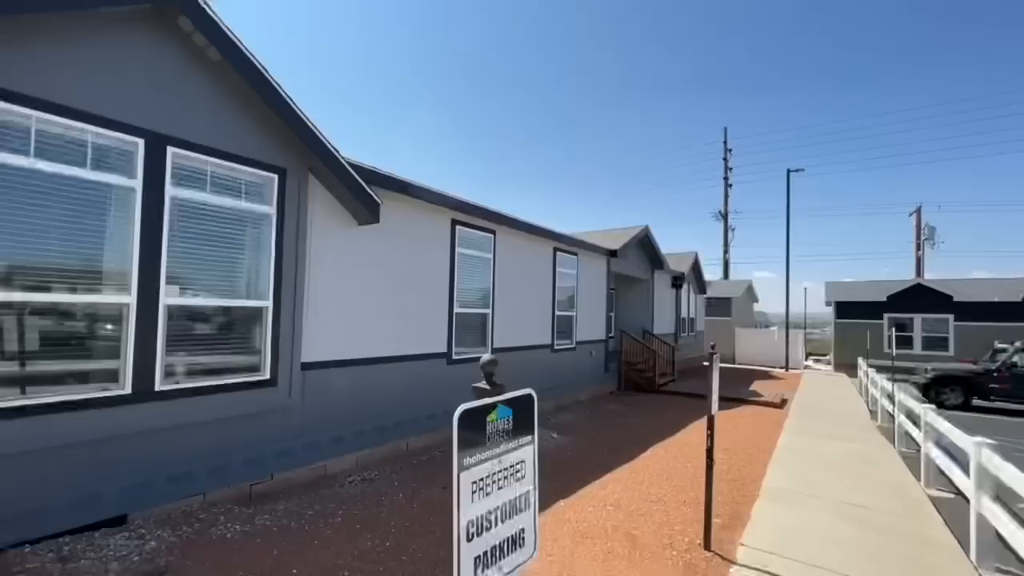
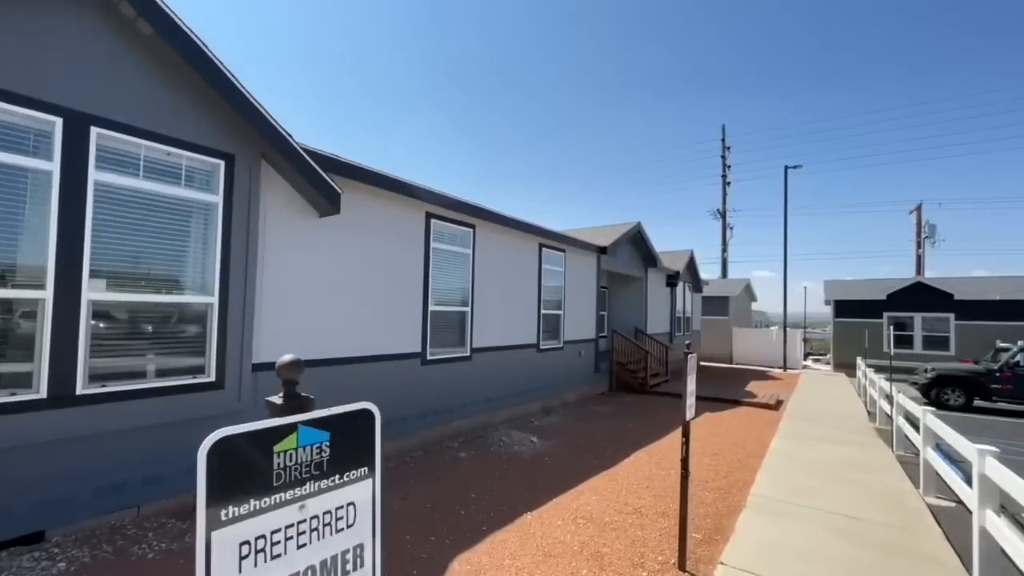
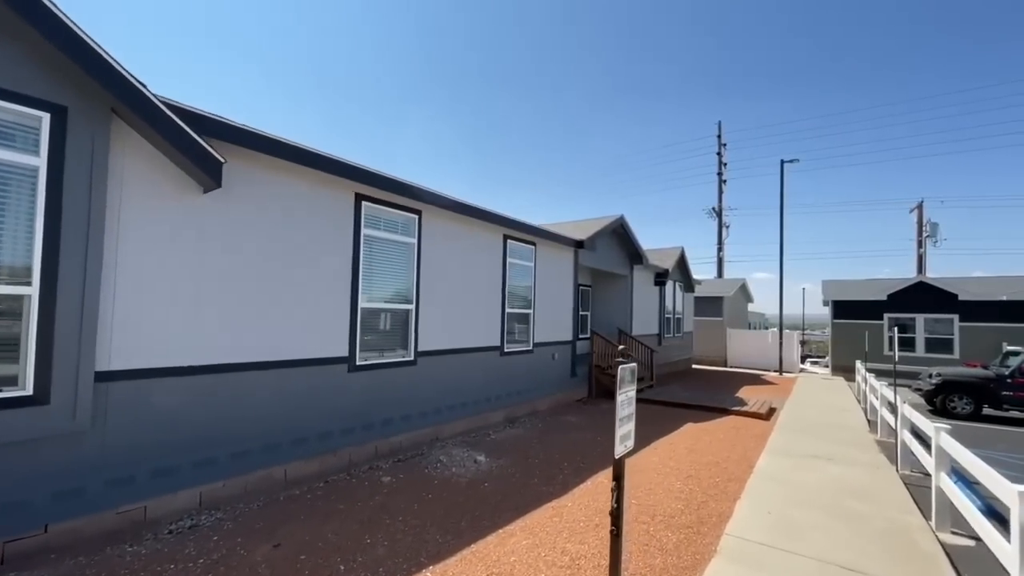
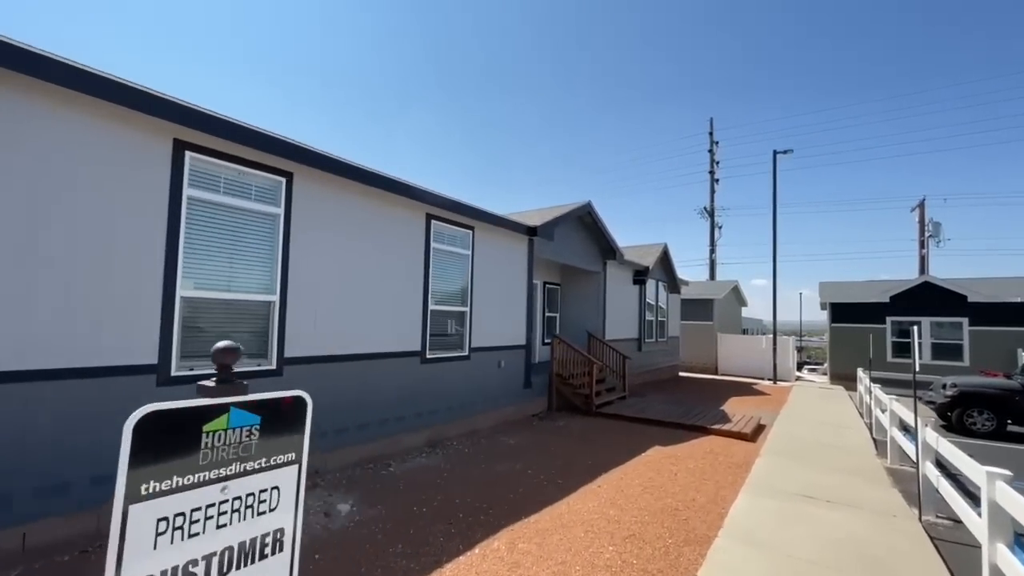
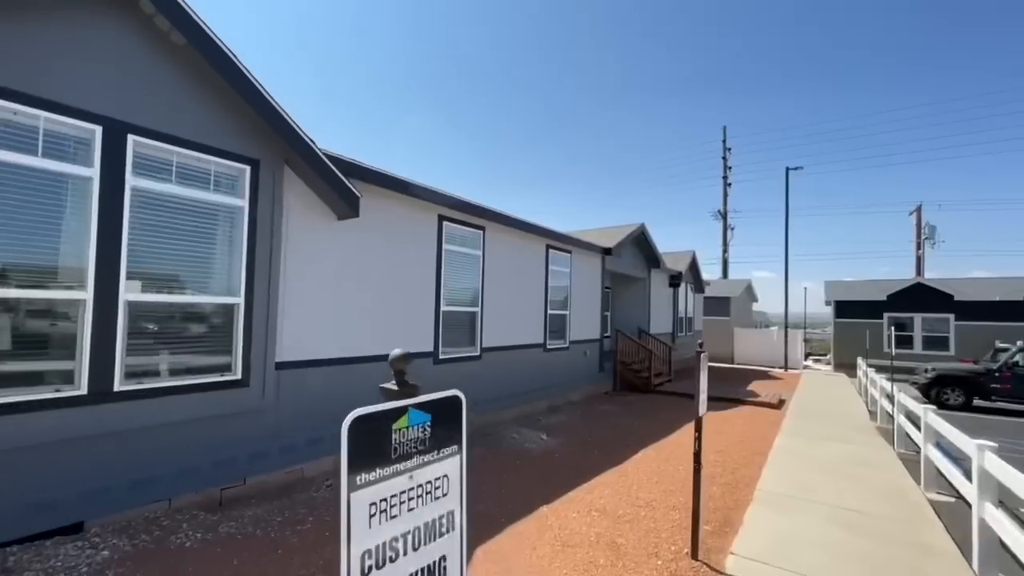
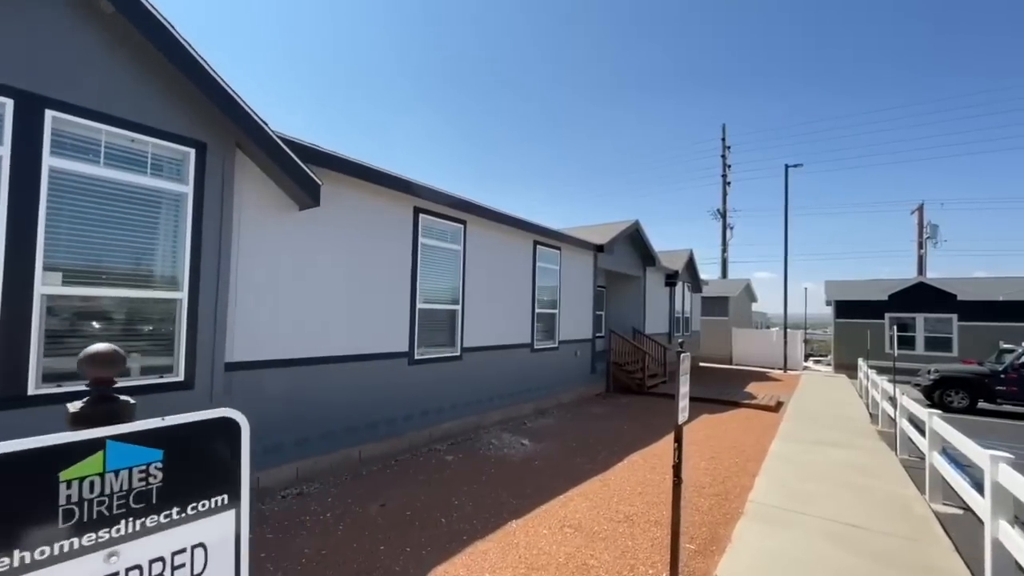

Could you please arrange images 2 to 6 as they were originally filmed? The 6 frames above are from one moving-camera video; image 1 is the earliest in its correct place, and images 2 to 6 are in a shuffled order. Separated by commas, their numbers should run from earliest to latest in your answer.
5, 2, 6, 3, 4
